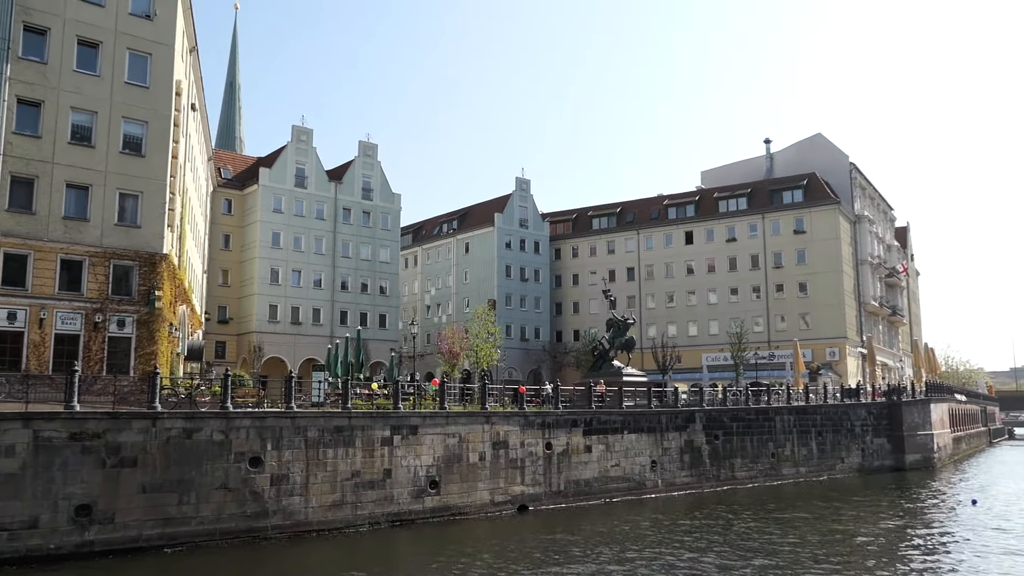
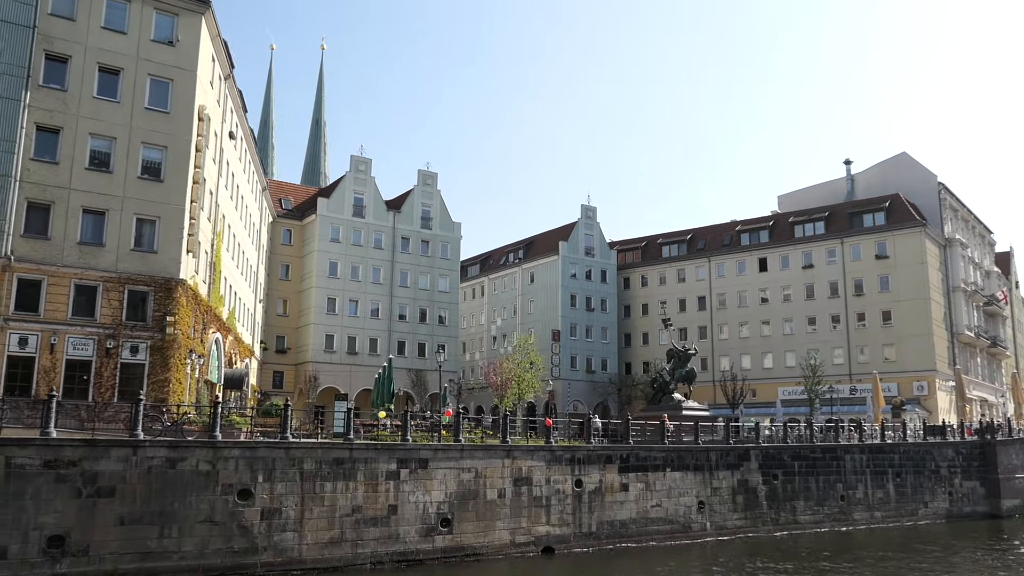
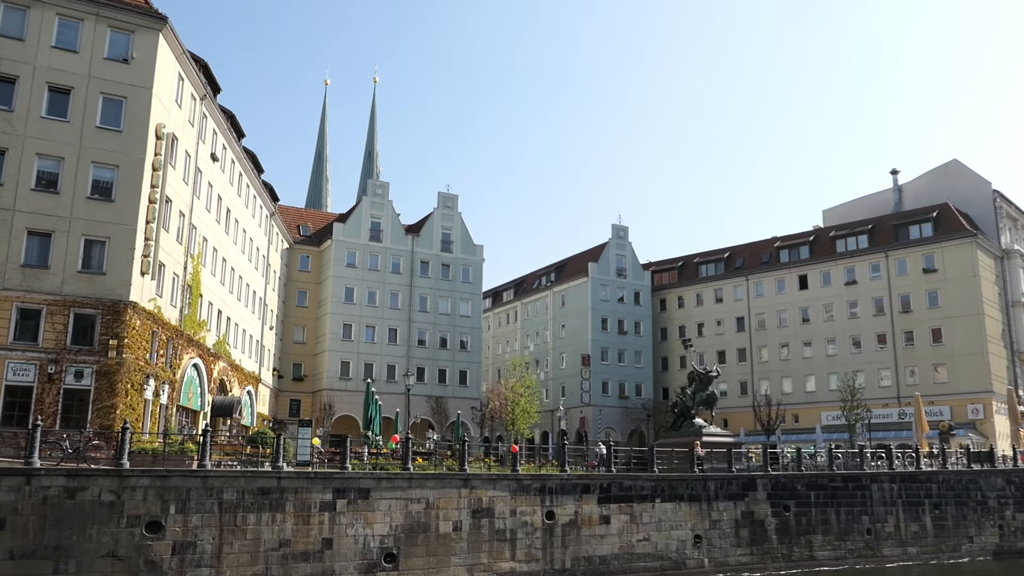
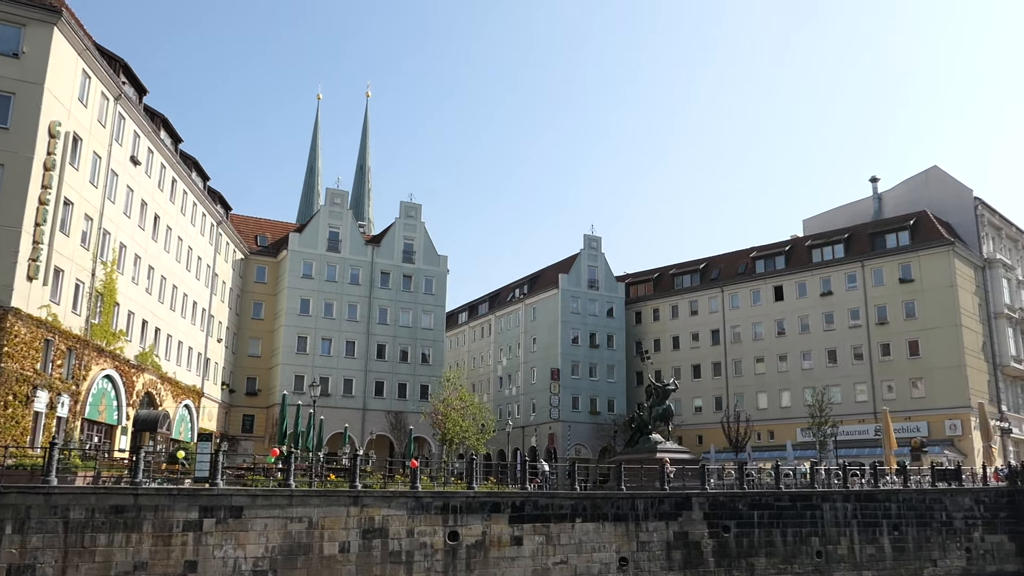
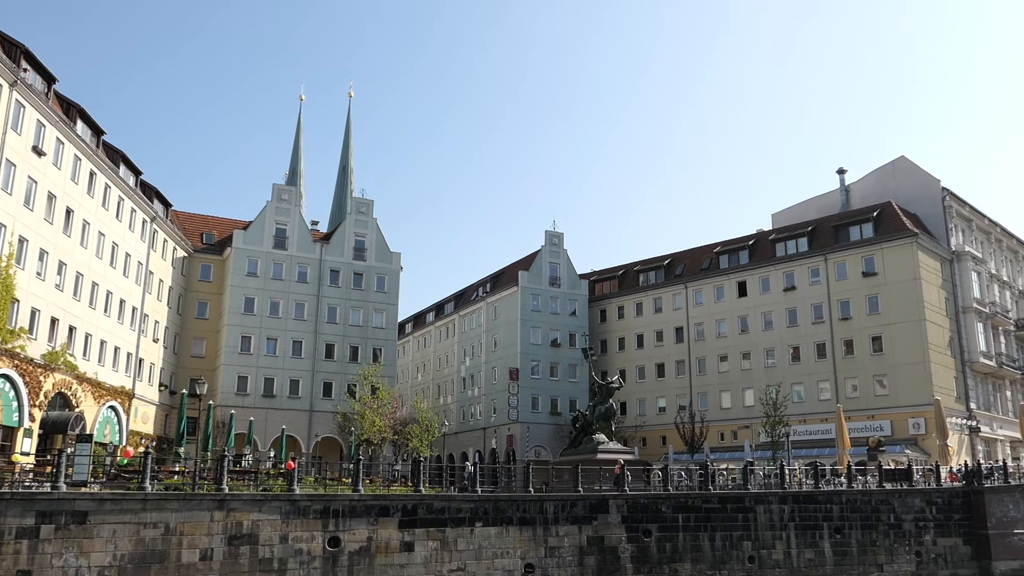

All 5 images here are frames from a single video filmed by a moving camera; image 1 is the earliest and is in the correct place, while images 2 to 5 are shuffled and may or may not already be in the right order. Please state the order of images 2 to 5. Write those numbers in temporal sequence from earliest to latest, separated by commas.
2, 3, 4, 5
